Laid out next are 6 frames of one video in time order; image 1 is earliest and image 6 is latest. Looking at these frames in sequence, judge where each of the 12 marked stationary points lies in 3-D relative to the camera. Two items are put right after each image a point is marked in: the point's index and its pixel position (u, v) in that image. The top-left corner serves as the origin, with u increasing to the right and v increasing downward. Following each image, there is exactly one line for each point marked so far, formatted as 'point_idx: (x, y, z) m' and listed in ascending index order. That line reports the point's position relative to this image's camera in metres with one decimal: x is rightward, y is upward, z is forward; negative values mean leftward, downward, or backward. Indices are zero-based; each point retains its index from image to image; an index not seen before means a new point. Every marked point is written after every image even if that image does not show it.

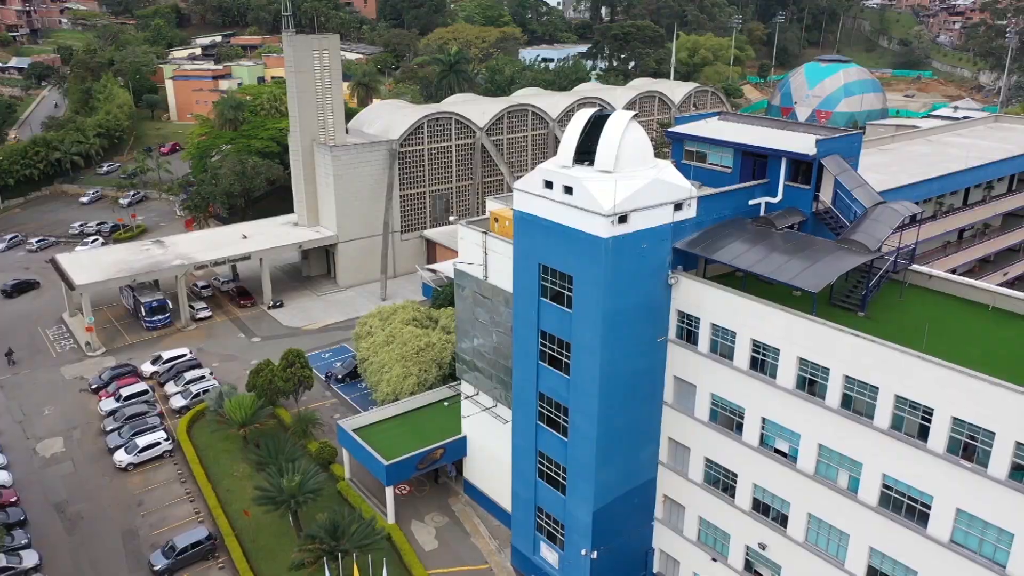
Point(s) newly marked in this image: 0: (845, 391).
0: (+7.3, -2.3, +19.5) m
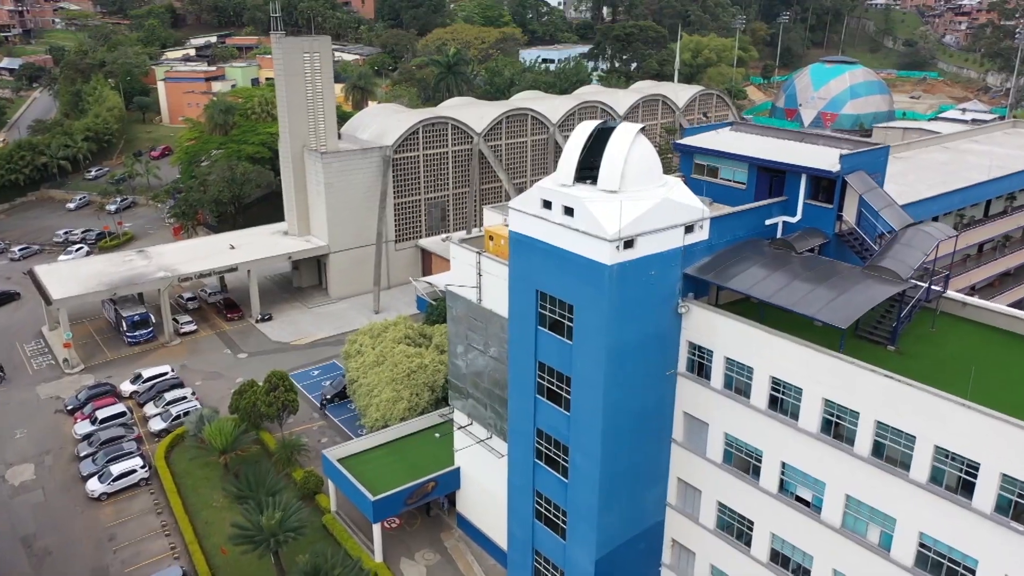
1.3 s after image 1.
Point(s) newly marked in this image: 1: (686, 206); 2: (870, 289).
0: (+7.2, -2.9, +17.5) m
1: (+3.9, +1.8, +19.9) m
2: (+7.5, 0.0, +18.5) m
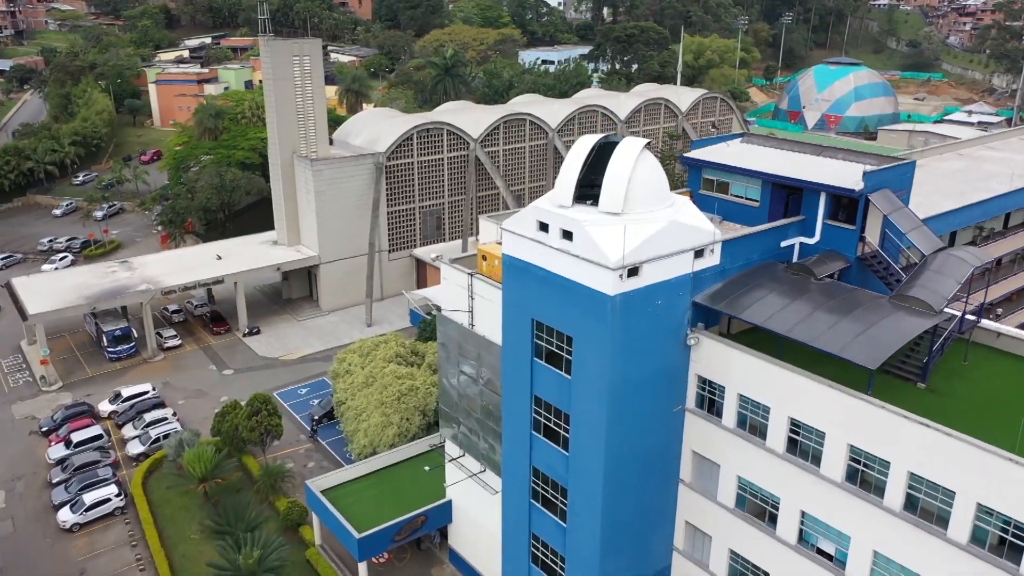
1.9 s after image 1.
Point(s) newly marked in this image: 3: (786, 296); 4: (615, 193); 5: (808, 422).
0: (+7.1, -3.6, +15.7) m
1: (+3.8, +1.2, +18.1) m
2: (+7.4, -0.7, +16.8) m
3: (+5.7, -0.2, +18.5) m
4: (+2.1, +1.9, +18.0) m
5: (+5.7, -2.6, +17.1) m
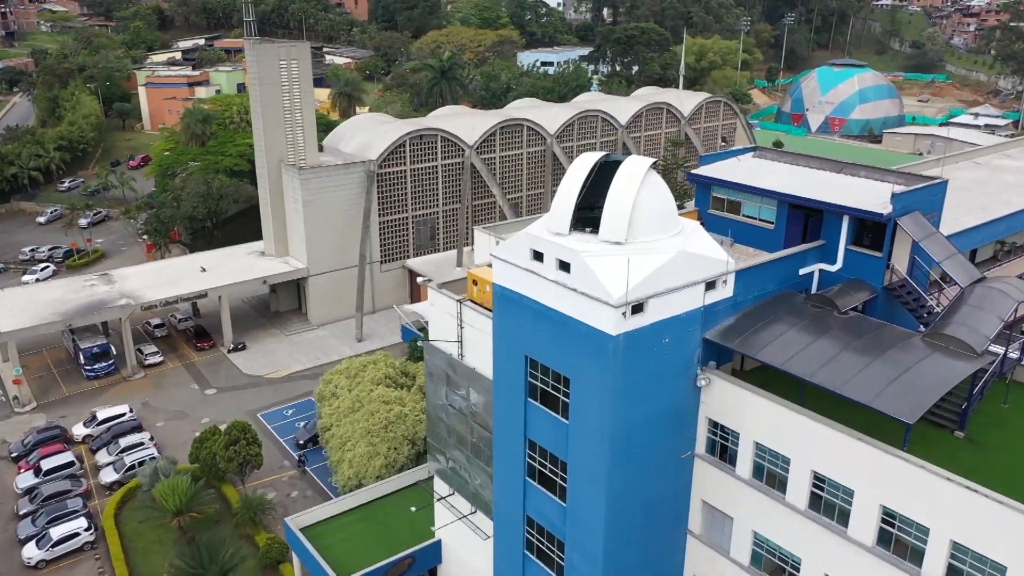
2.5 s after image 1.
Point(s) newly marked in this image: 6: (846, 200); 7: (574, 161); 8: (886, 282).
0: (+6.9, -4.3, +13.9) m
1: (+3.6, +0.5, +16.3) m
2: (+7.2, -1.3, +14.9) m
3: (+5.5, -0.8, +16.6) m
4: (+1.9, +1.2, +16.1) m
5: (+5.6, -3.3, +15.3) m
6: (+6.9, +1.8, +18.4) m
7: (+1.2, +2.5, +17.5) m
8: (+7.7, +0.1, +18.2) m
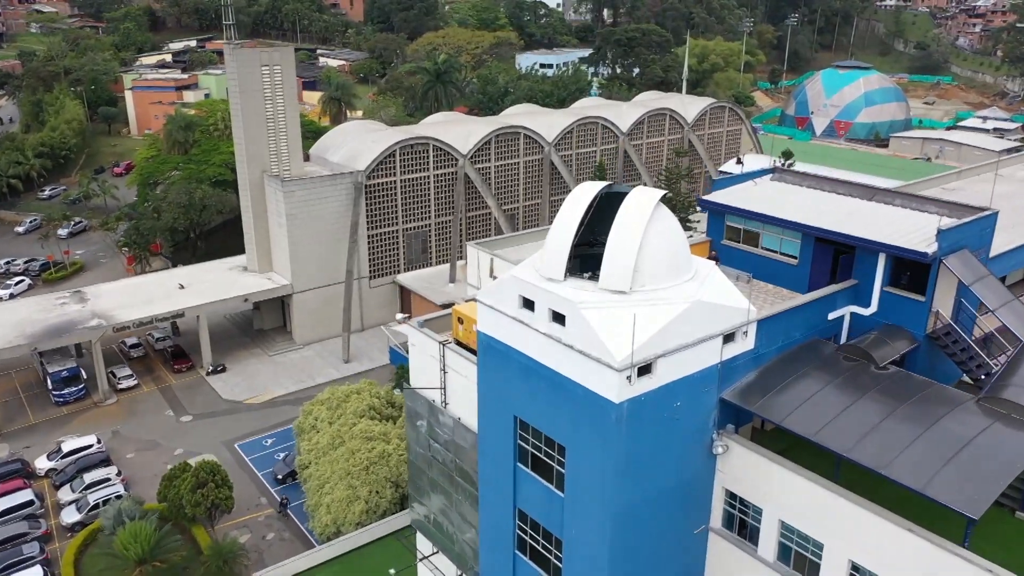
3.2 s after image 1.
0: (+6.7, -5.1, +11.6) m
1: (+3.4, -0.3, +14.0) m
2: (+7.0, -2.2, +12.6) m
3: (+5.3, -1.7, +14.3) m
4: (+1.7, +0.4, +13.8) m
5: (+5.3, -4.1, +13.0) m
6: (+6.7, +1.0, +16.0) m
7: (+1.0, +1.6, +15.2) m
8: (+7.4, -0.7, +15.8) m
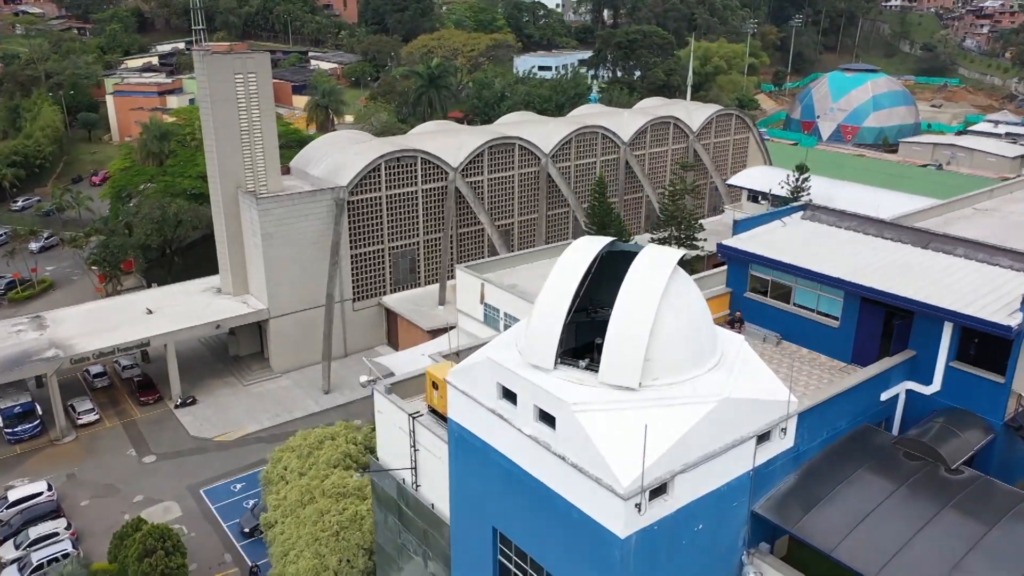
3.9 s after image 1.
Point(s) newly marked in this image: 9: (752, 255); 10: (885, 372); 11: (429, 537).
0: (+6.4, -6.2, +8.5) m
1: (+3.1, -1.4, +10.9) m
2: (+6.7, -3.3, +9.6) m
3: (+5.0, -2.8, +11.3) m
4: (+1.4, -0.7, +10.8) m
5: (+5.0, -5.2, +9.9) m
6: (+6.4, -0.1, +13.0) m
7: (+0.7, +0.5, +12.1) m
8: (+7.1, -1.8, +12.8) m
9: (+4.3, +0.6, +15.9) m
10: (+5.4, -1.2, +12.9) m
11: (-1.5, -4.5, +16.2) m
